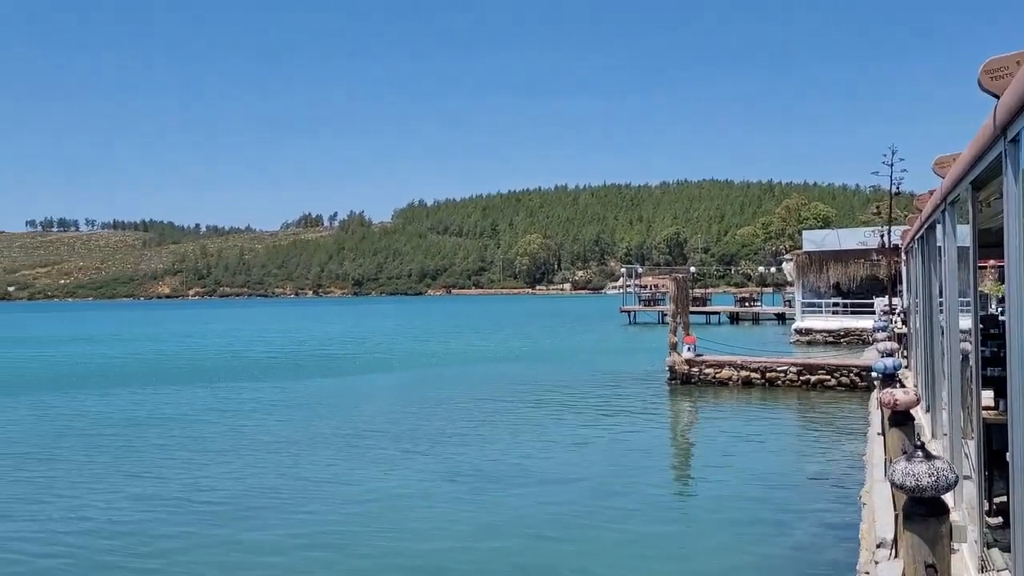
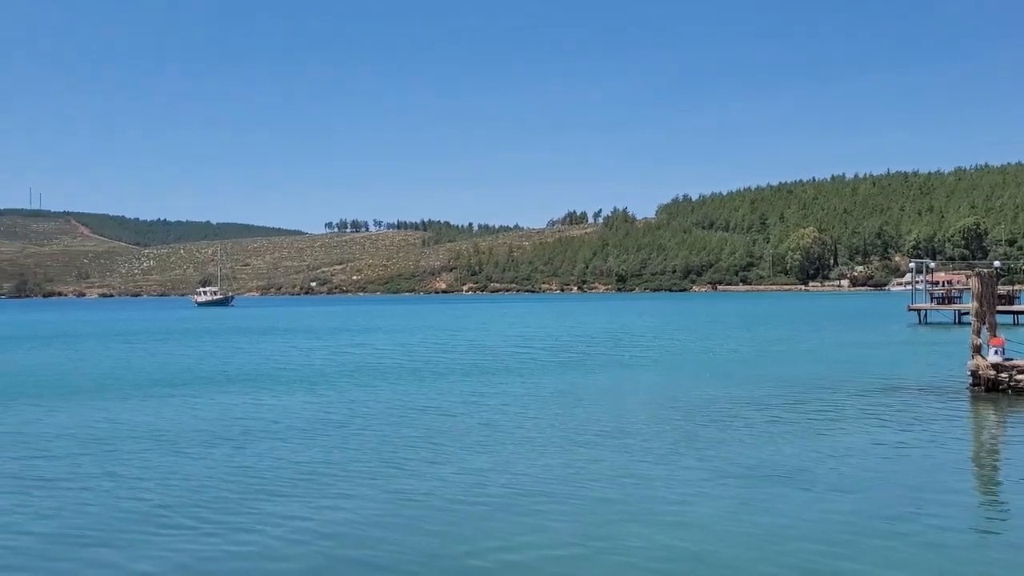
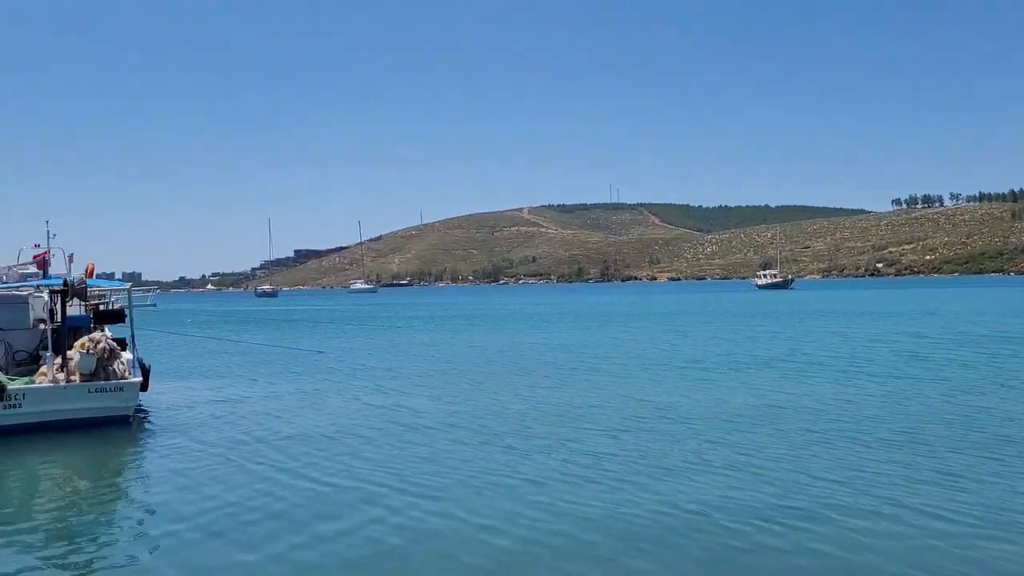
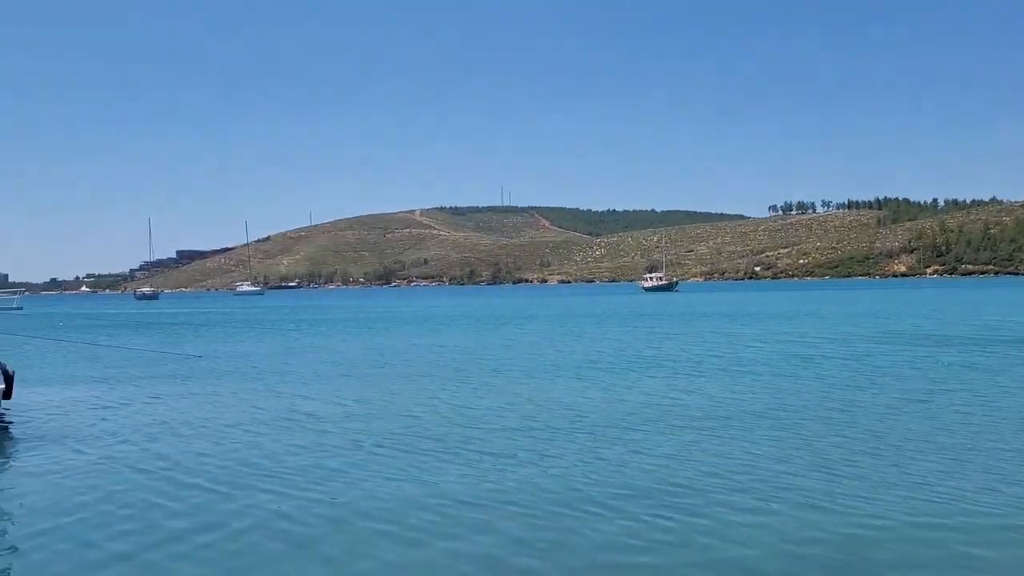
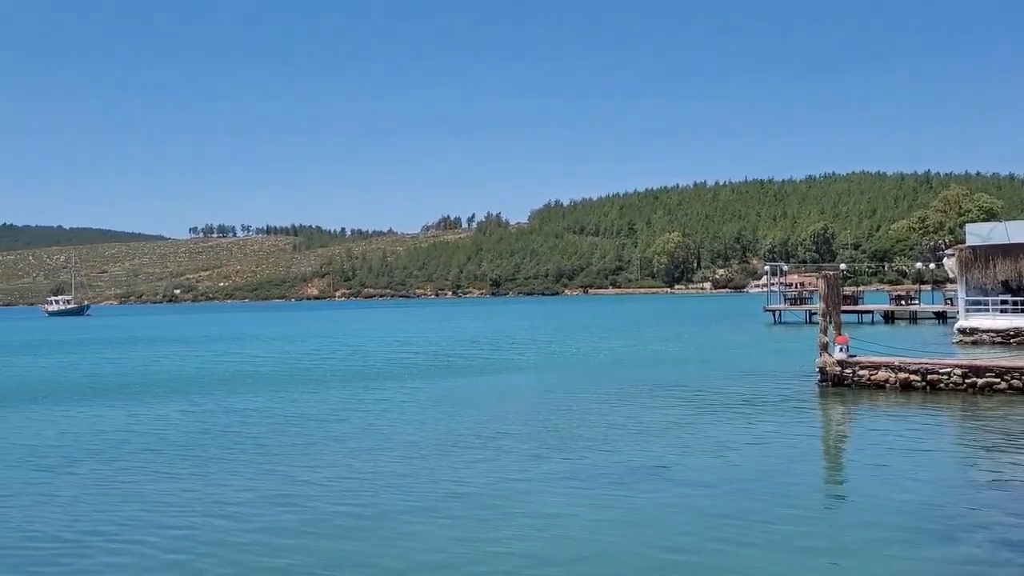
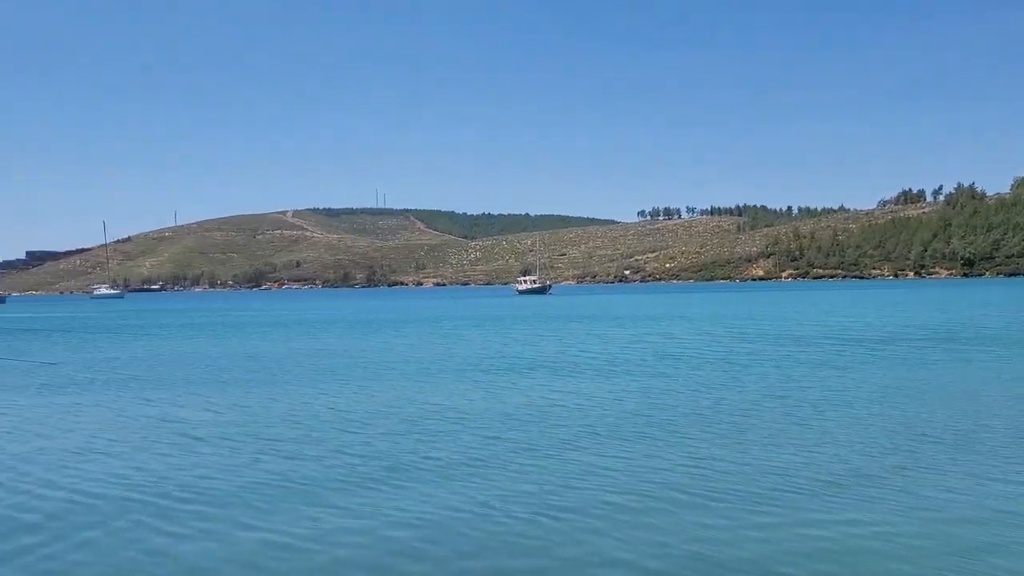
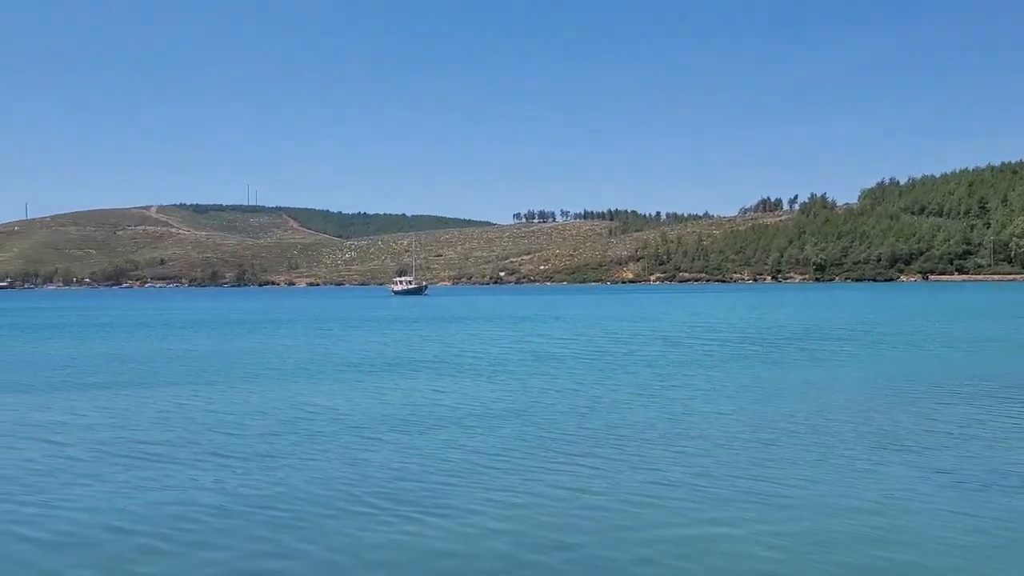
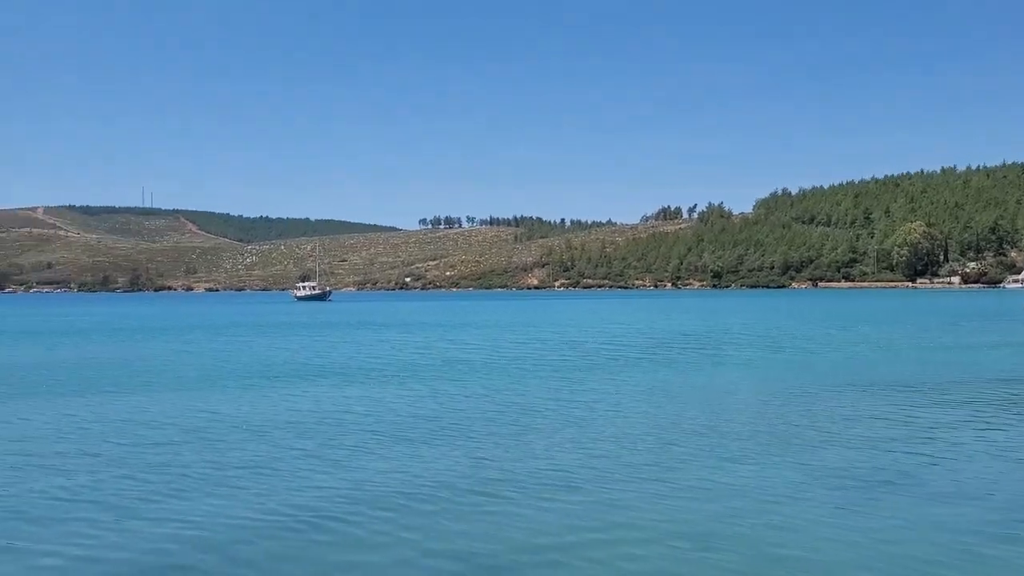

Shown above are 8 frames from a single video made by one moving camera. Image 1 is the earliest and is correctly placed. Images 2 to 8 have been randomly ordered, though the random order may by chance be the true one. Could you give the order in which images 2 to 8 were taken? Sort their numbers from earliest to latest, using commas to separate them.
5, 2, 8, 7, 6, 4, 3
